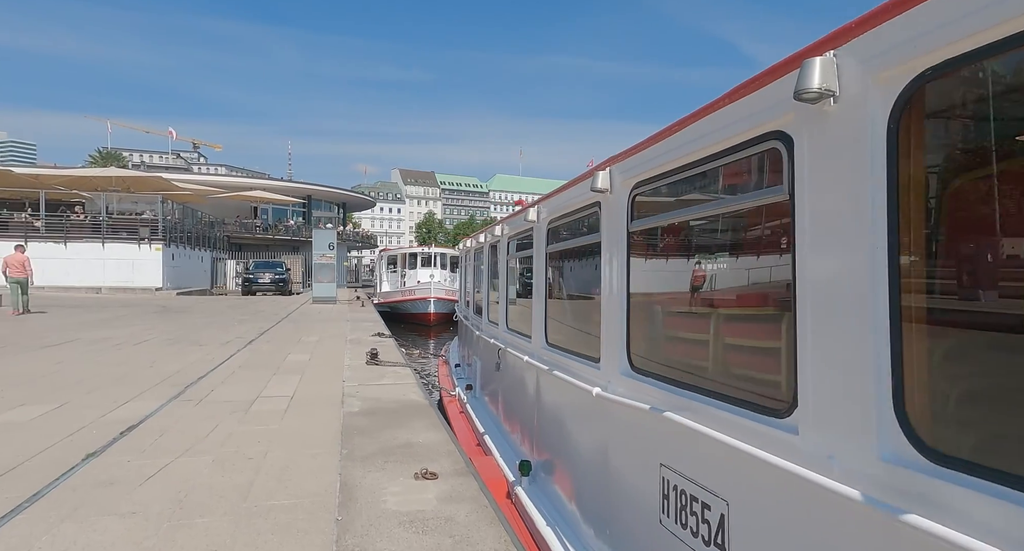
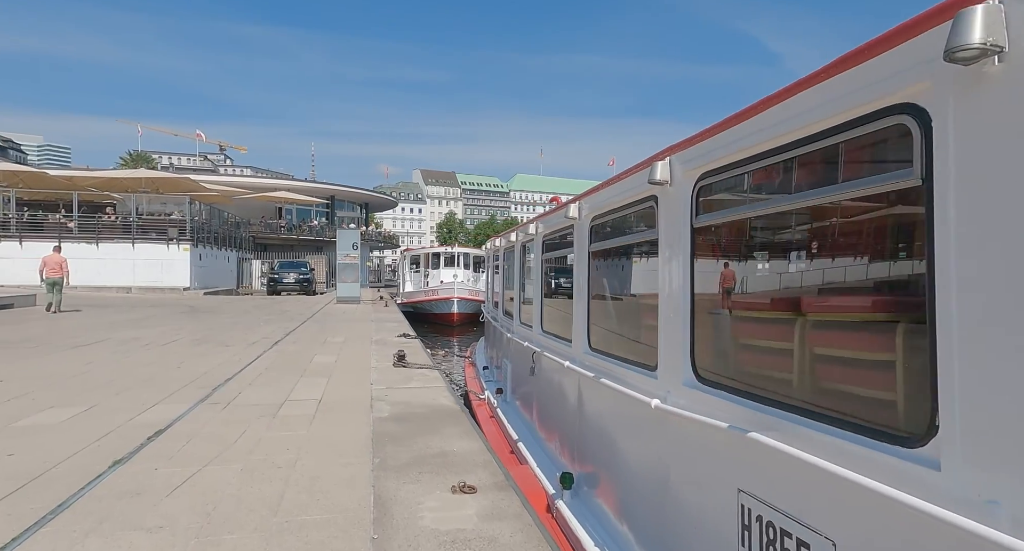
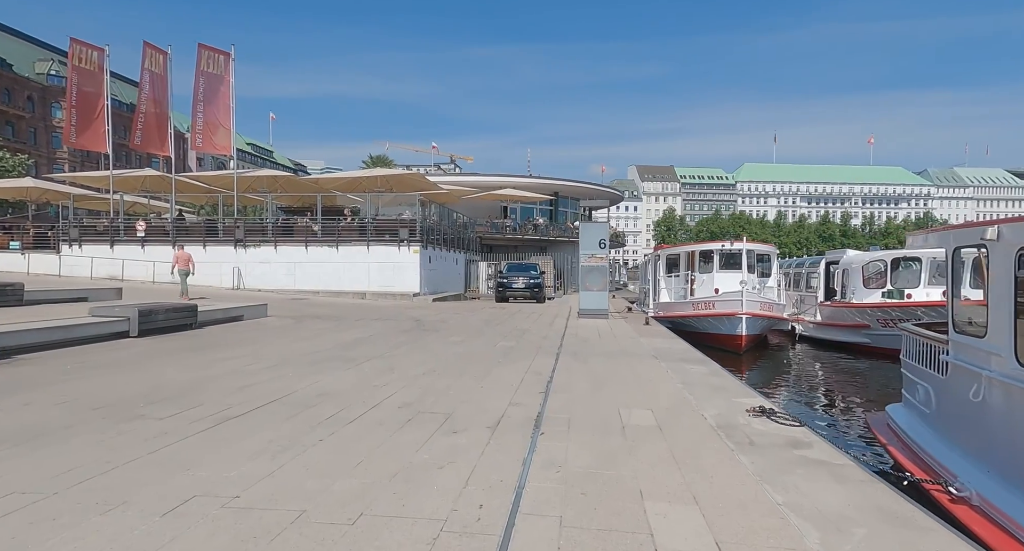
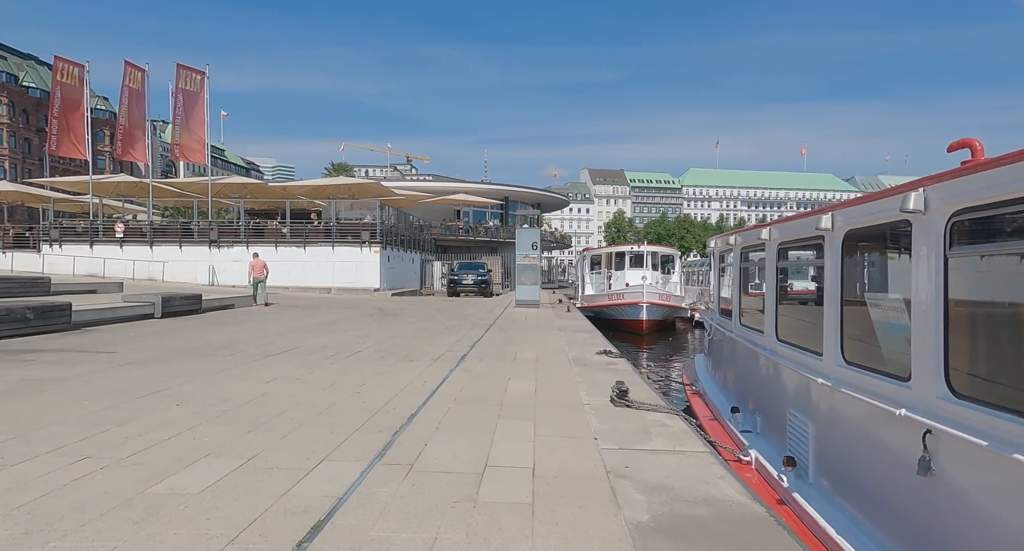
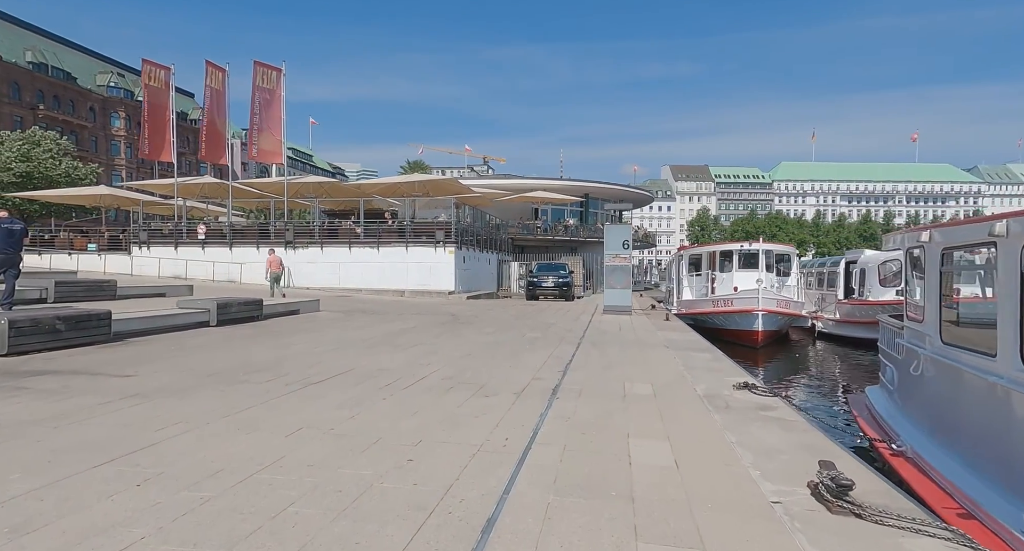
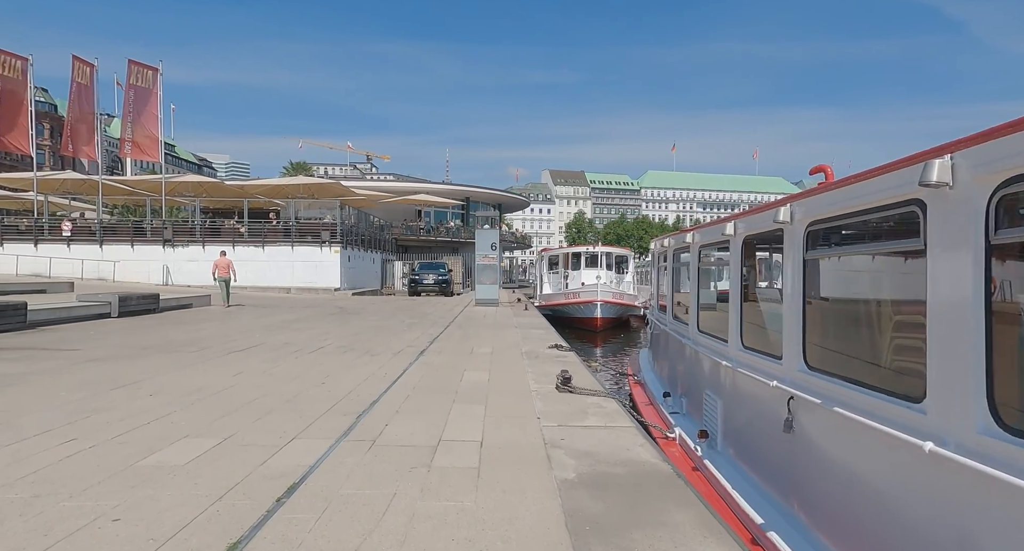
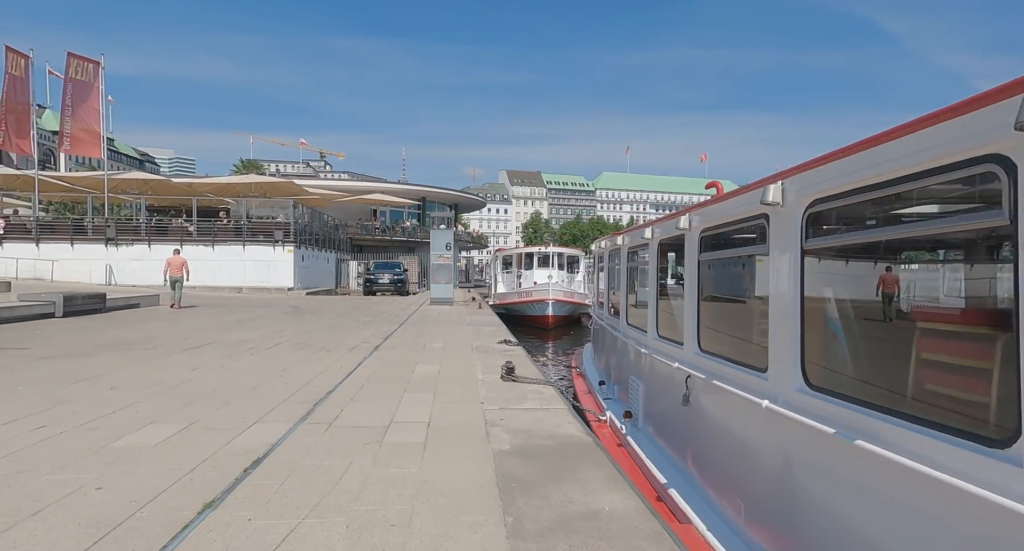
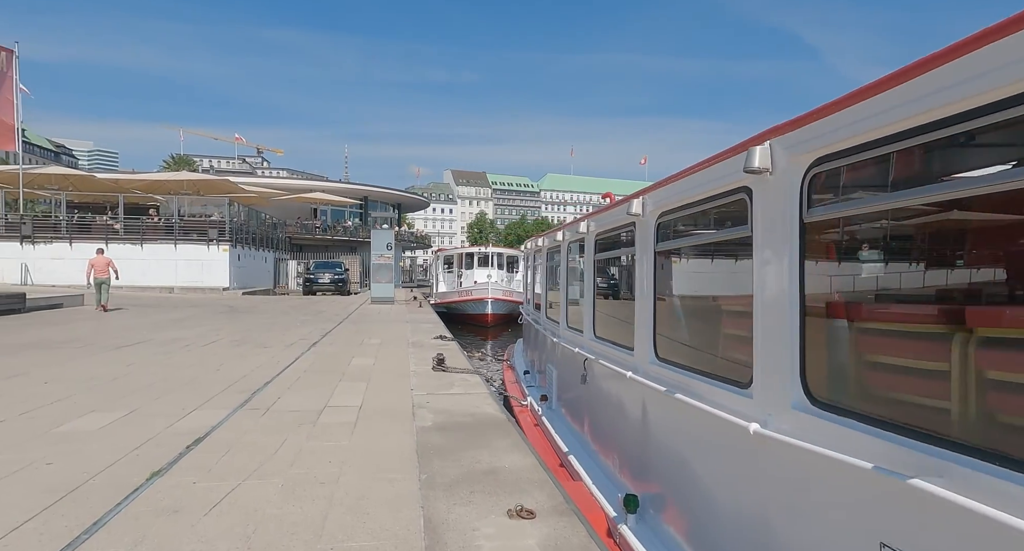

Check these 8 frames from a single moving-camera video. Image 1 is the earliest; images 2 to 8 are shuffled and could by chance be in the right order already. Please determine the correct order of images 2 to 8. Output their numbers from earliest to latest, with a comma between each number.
2, 8, 7, 6, 4, 5, 3
